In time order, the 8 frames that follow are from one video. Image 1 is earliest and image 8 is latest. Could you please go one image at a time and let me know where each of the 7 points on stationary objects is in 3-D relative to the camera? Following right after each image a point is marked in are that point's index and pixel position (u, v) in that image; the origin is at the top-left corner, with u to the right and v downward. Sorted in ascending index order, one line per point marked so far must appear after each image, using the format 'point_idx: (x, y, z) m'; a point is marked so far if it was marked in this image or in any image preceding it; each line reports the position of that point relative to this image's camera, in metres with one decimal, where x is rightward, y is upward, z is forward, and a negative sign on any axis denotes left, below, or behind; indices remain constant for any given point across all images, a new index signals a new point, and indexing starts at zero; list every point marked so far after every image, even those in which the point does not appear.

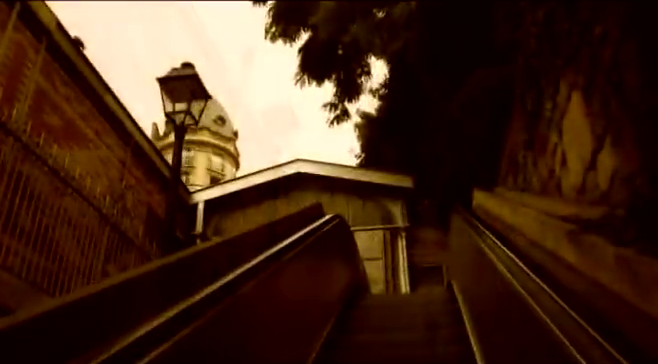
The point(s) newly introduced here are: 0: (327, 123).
0: (0.0, +1.1, +12.1) m
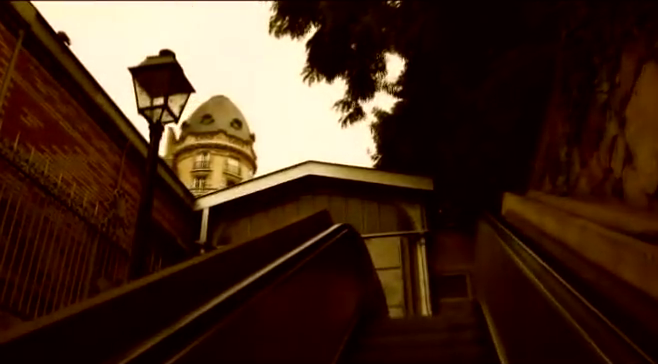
0: (+0.2, +1.0, +11.4) m
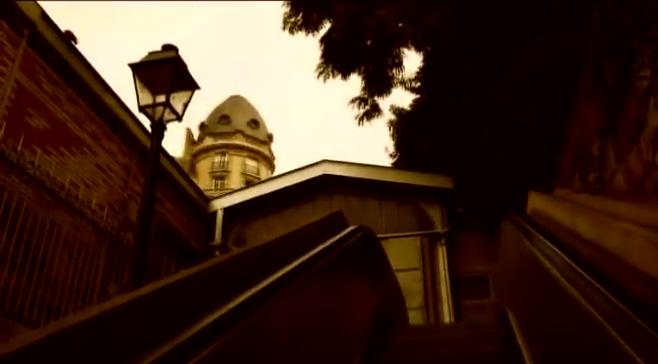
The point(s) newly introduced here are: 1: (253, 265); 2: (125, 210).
0: (+0.5, +1.1, +11.1) m
1: (-0.5, -0.5, +4.1) m
2: (-2.4, -0.3, +7.4) m
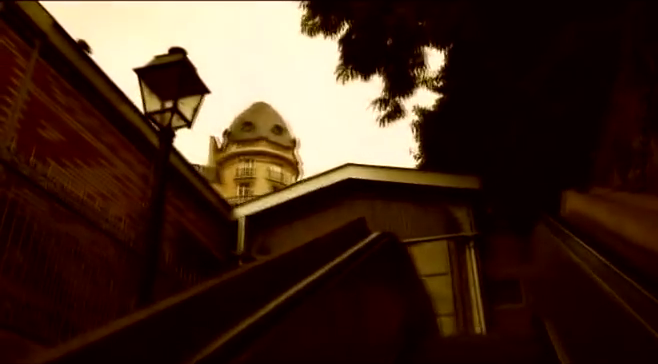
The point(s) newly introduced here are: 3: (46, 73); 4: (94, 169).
0: (+0.8, +1.0, +10.8) m
1: (-0.3, -0.6, +3.9) m
2: (-2.1, -0.4, +7.3) m
3: (-2.7, +1.0, +6.0) m
4: (-2.4, +0.1, +6.5) m
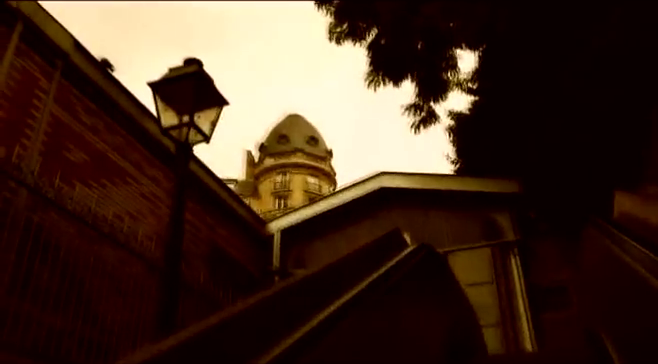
0: (+1.4, +0.9, +10.5) m
1: (-0.2, -0.7, +3.7) m
2: (-1.7, -0.6, +7.1) m
3: (-2.4, +0.8, +6.0) m
4: (-2.1, -0.1, +6.4) m
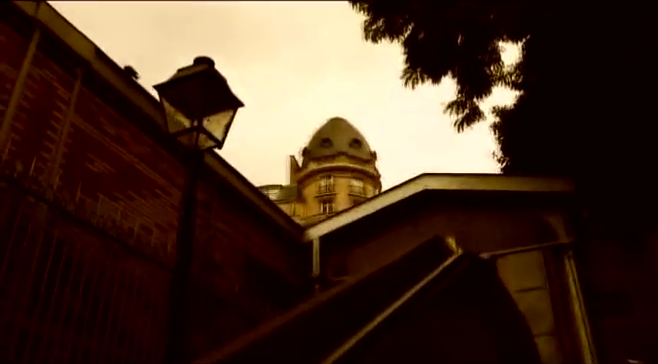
0: (+2.0, +0.9, +10.0) m
1: (0.0, -0.7, +3.3) m
2: (-1.3, -0.7, +6.9) m
3: (-2.1, +0.7, +5.7) m
4: (-1.7, -0.2, +6.1) m
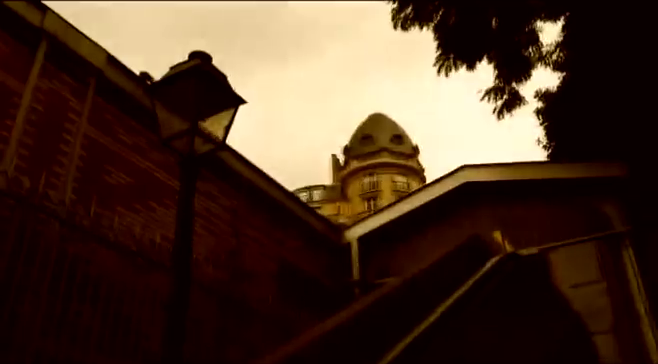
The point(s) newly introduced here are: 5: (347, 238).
0: (+2.4, +1.0, +9.5) m
1: (+0.1, -0.7, +2.9) m
2: (-0.9, -0.8, +6.6) m
3: (-1.9, +0.6, +5.5) m
4: (-1.5, -0.2, +5.9) m
5: (+0.2, -0.8, +8.9) m
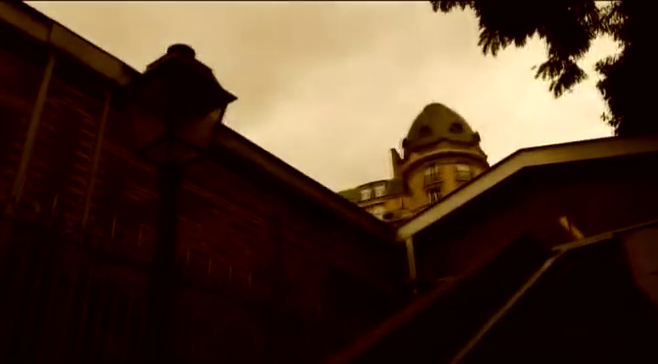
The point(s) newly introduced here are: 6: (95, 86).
0: (+3.0, +1.2, +8.8) m
1: (+0.2, -0.7, +2.4) m
2: (-0.5, -0.8, +6.2) m
3: (-1.7, +0.5, +5.2) m
4: (-1.1, -0.3, +5.5) m
5: (+0.9, -0.7, +8.4) m
6: (-1.9, +0.8, +5.1) m
